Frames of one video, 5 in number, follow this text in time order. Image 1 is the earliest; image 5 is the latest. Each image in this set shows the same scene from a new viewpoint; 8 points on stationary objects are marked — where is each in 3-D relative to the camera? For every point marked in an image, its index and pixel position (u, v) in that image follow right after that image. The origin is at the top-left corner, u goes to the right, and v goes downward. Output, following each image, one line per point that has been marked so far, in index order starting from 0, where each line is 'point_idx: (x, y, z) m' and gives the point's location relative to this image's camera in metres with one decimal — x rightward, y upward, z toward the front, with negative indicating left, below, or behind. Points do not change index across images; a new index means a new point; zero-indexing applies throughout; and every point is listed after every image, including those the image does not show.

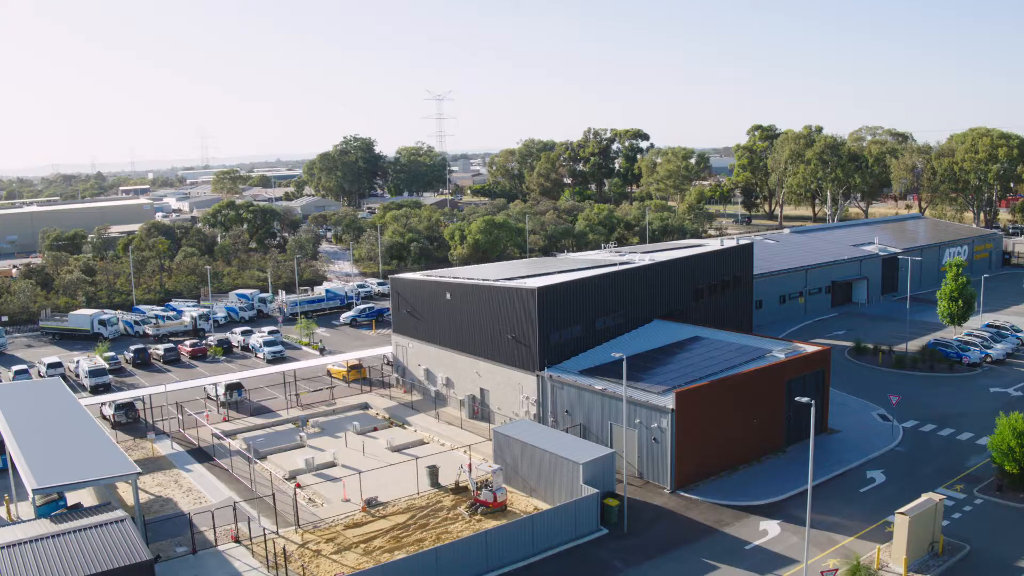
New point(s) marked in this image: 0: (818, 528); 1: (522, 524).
0: (+7.6, -6.0, +19.6) m
1: (+0.2, -5.5, +18.4) m
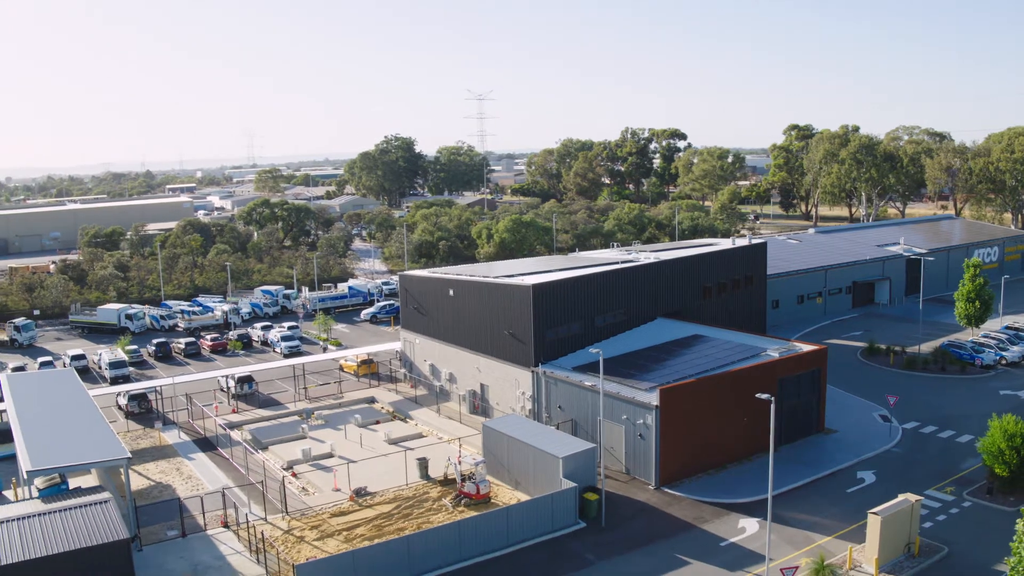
0: (+7.0, -5.9, +19.6) m
1: (-0.4, -5.4, +18.7) m
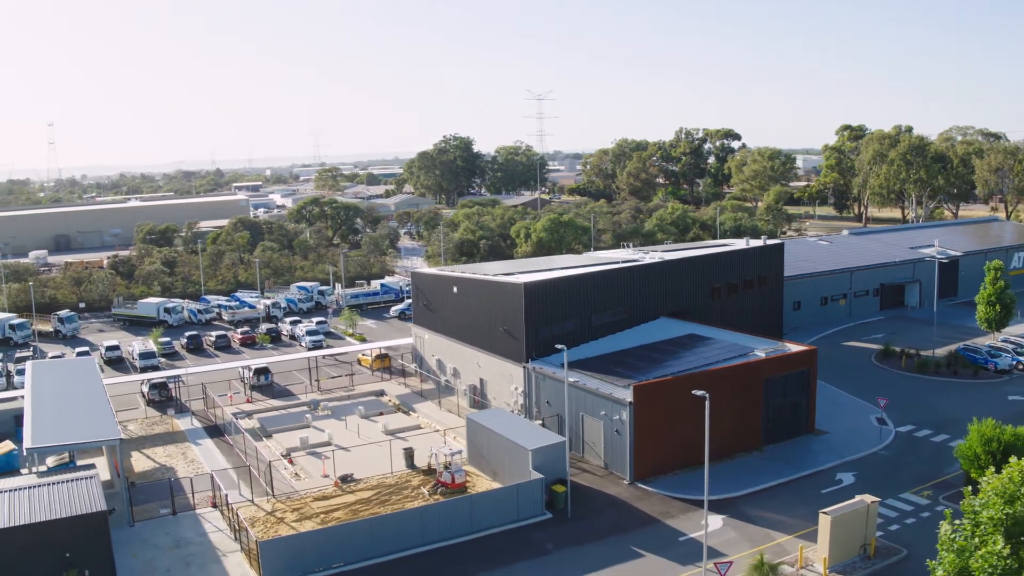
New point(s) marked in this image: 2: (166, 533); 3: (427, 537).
0: (+6.2, -5.9, +19.7) m
1: (-1.3, -5.3, +19.4) m
2: (-8.6, -6.1, +19.8) m
3: (-2.0, -6.0, +19.2) m
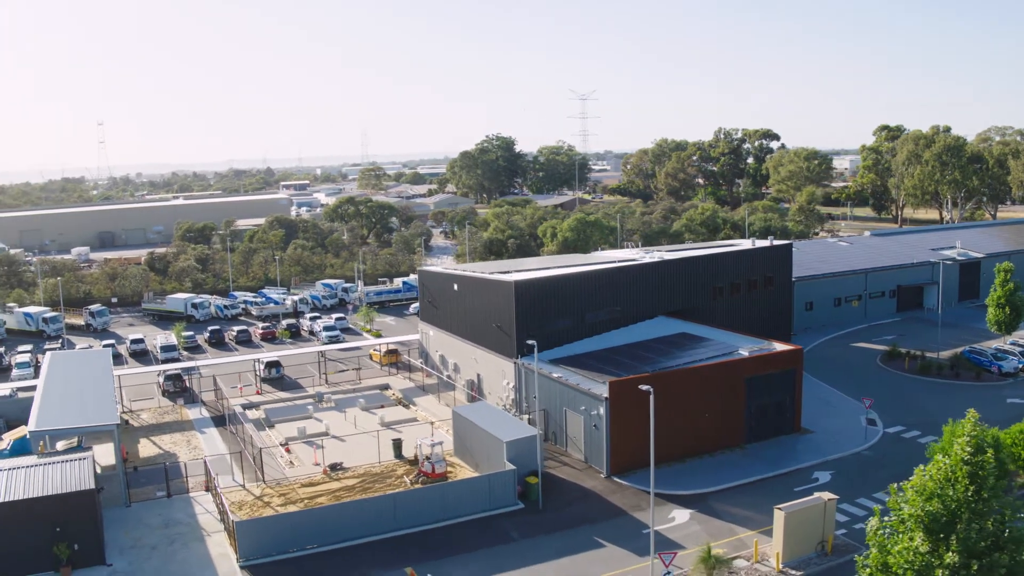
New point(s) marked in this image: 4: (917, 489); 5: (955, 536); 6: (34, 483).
0: (+5.4, -5.9, +20.1) m
1: (-2.0, -5.2, +20.2) m
2: (-9.3, -5.9, +20.9) m
3: (-2.8, -5.9, +20.0) m
4: (+6.6, -3.3, +13.0) m
5: (+7.0, -3.9, +12.5) m
6: (-10.8, -4.5, +18.0) m
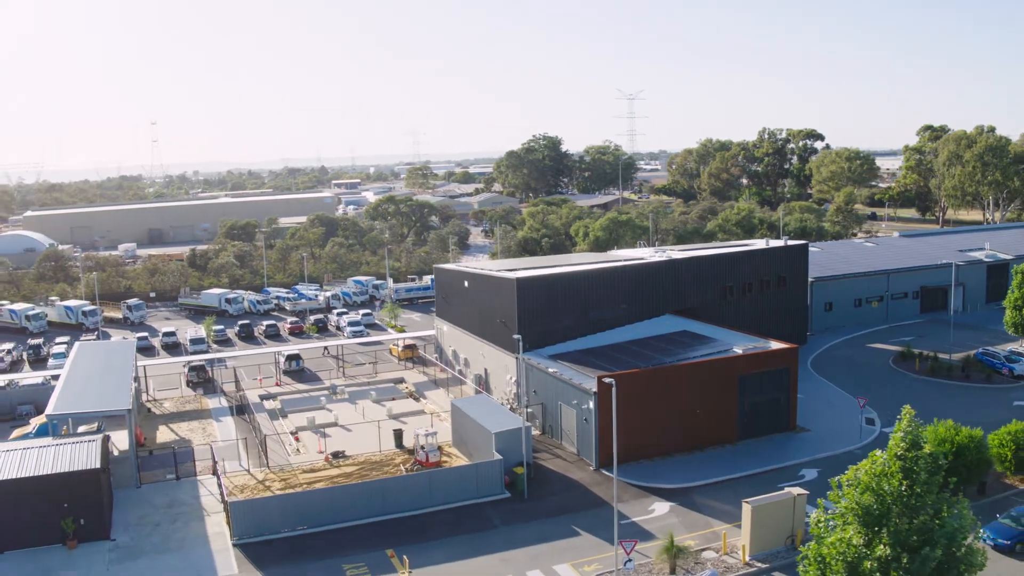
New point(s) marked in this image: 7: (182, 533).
0: (+5.0, -5.8, +20.5) m
1: (-2.4, -5.1, +21.1) m
2: (-9.7, -5.8, +22.2) m
3: (-3.3, -5.8, +20.9) m
4: (+5.8, -3.3, +13.4) m
5: (+6.1, -3.9, +12.8) m
6: (-11.4, -4.3, +19.4) m
7: (-8.3, -6.1, +19.9) m
